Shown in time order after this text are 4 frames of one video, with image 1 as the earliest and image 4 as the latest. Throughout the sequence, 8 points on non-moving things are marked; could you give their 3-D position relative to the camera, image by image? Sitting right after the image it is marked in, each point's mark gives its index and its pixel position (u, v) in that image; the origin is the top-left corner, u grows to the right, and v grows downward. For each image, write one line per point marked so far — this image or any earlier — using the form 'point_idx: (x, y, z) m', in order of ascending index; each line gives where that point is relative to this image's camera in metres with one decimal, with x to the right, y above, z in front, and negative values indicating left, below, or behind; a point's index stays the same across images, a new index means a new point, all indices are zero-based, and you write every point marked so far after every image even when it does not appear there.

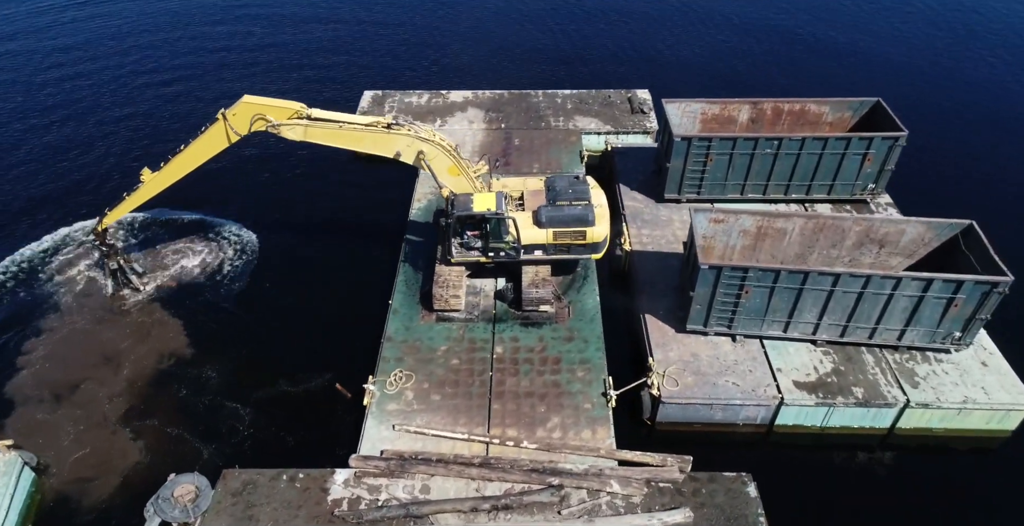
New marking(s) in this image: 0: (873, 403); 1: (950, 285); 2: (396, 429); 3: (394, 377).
0: (+9.8, -4.0, +18.8) m
1: (+11.4, -0.7, +17.9) m
2: (-3.1, -4.5, +18.5) m
3: (-3.4, -3.3, +19.8) m
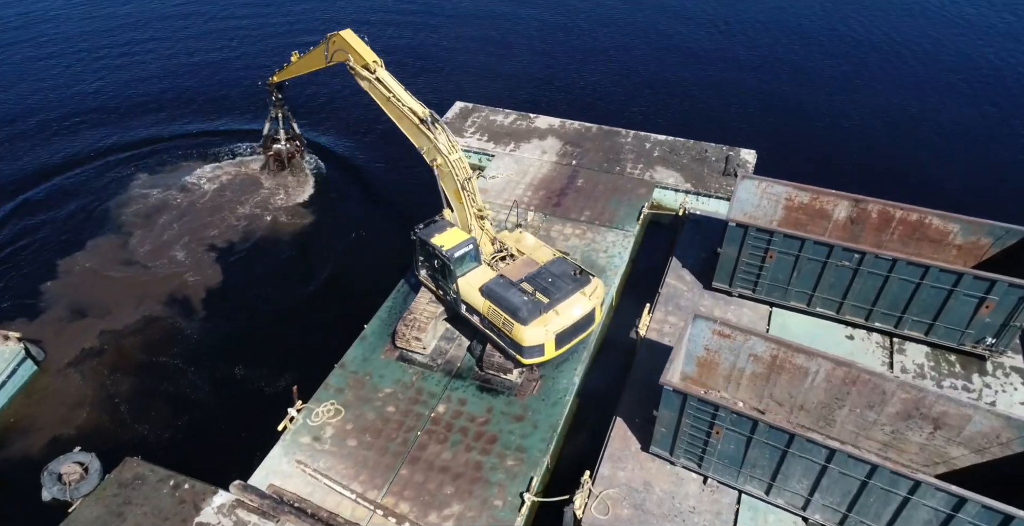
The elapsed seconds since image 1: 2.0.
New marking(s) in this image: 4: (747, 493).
0: (+6.9, -7.4, +14.1) m
1: (+8.9, -4.5, +12.8) m
2: (-5.4, -5.1, +17.3) m
3: (-5.1, -3.9, +18.6) m
4: (+5.5, -5.1, +16.1) m
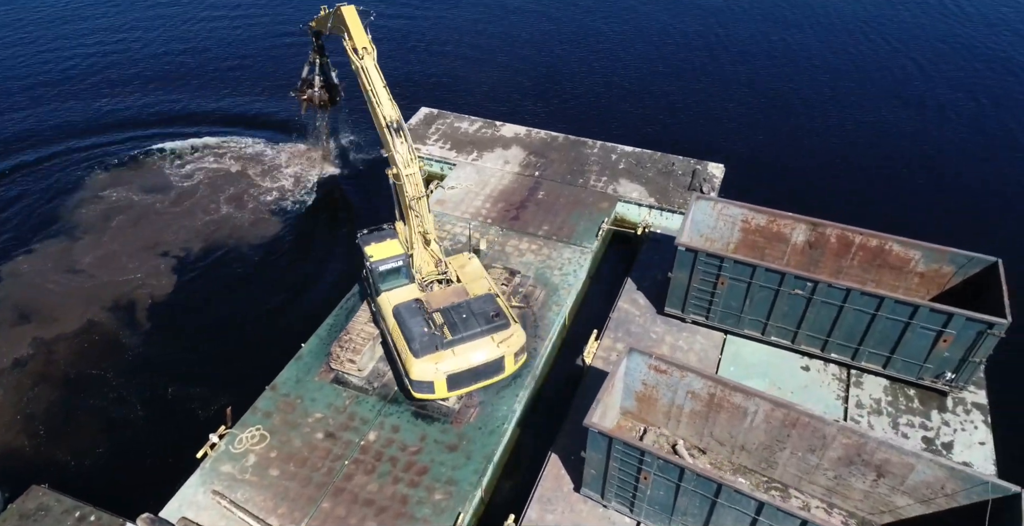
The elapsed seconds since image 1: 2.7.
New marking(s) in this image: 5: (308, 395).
0: (+5.2, -8.0, +13.2) m
1: (+7.2, -5.2, +11.9) m
2: (-7.1, -5.5, +16.3) m
3: (-6.8, -4.4, +17.7) m
4: (+3.8, -5.8, +15.1) m
5: (-5.5, -3.6, +18.7) m
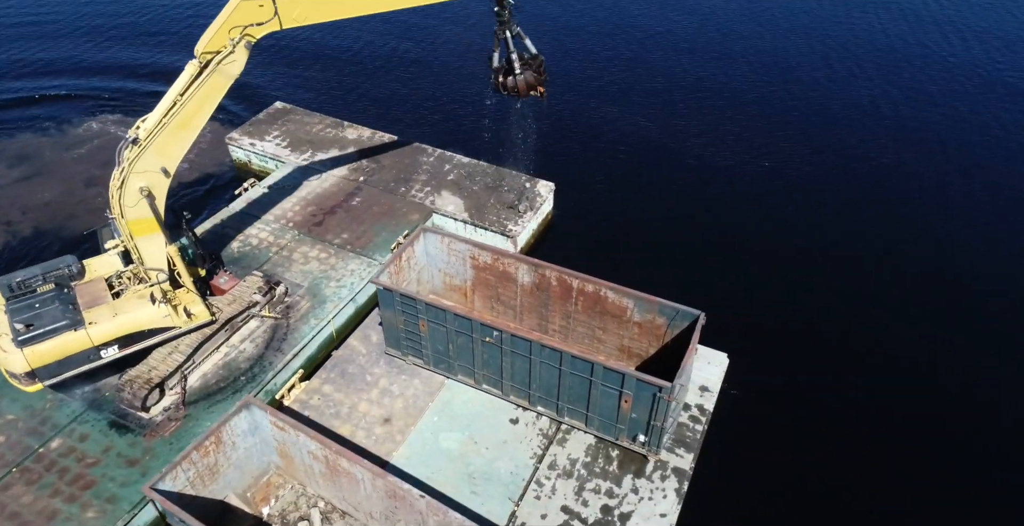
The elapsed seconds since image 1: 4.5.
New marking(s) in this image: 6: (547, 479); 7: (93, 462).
0: (-2.8, -8.7, +11.9) m
1: (-0.6, -6.0, +10.5) m
2: (-14.7, -5.2, +15.5) m
3: (-14.2, -4.1, +16.8) m
4: (-3.9, -6.3, +13.8) m
5: (-12.9, -3.4, +17.8) m
6: (+0.8, -4.5, +14.8) m
7: (-9.9, -4.7, +16.3) m
